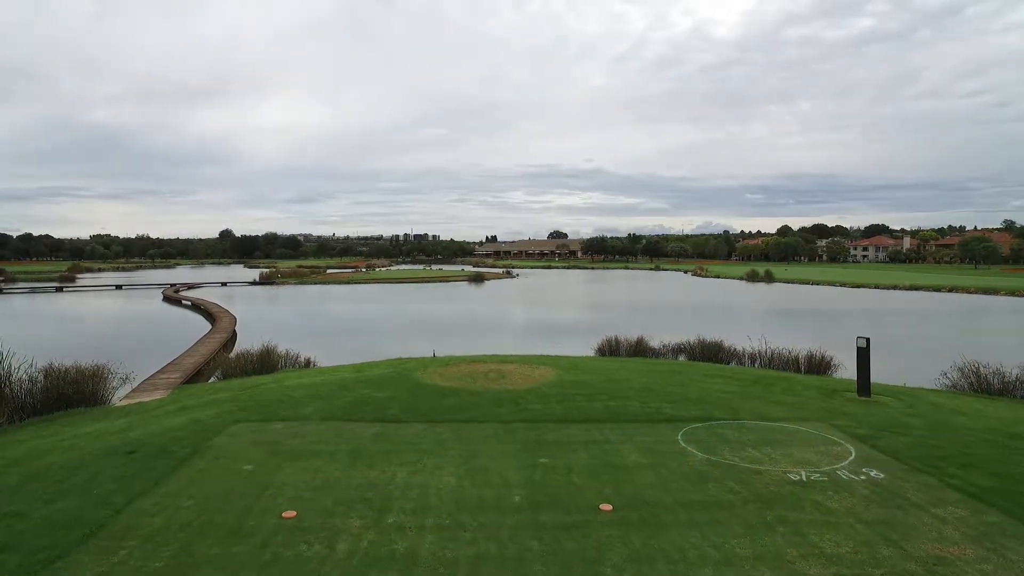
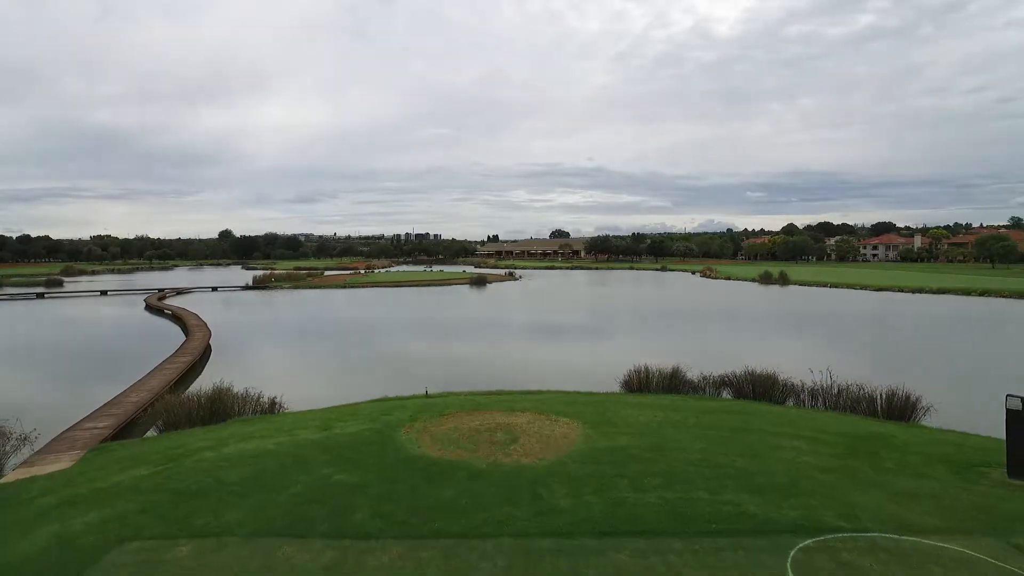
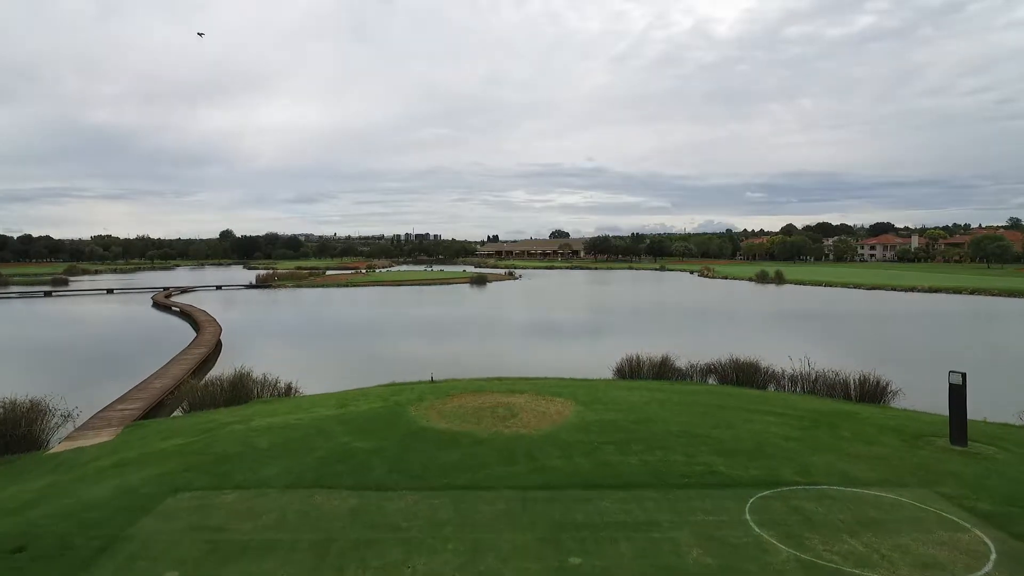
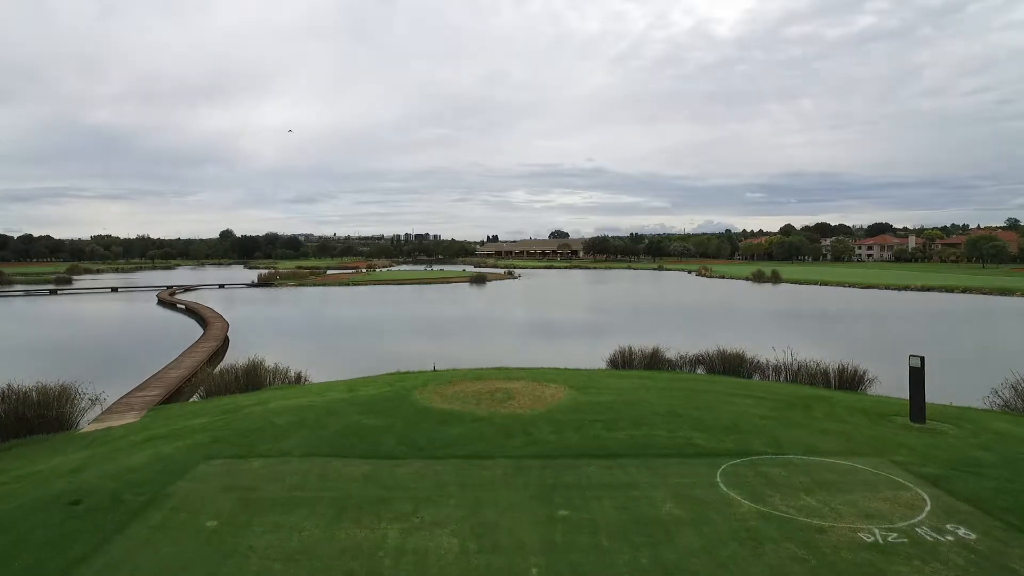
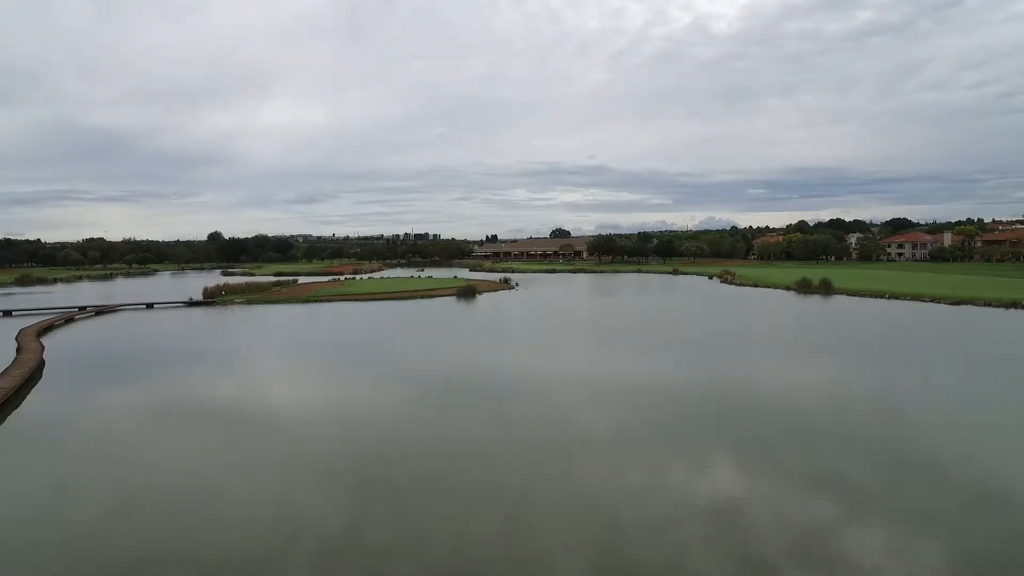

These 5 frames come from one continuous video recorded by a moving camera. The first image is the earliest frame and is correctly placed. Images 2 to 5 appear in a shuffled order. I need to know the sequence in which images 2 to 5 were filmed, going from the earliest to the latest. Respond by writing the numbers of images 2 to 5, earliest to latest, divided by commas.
4, 3, 2, 5
